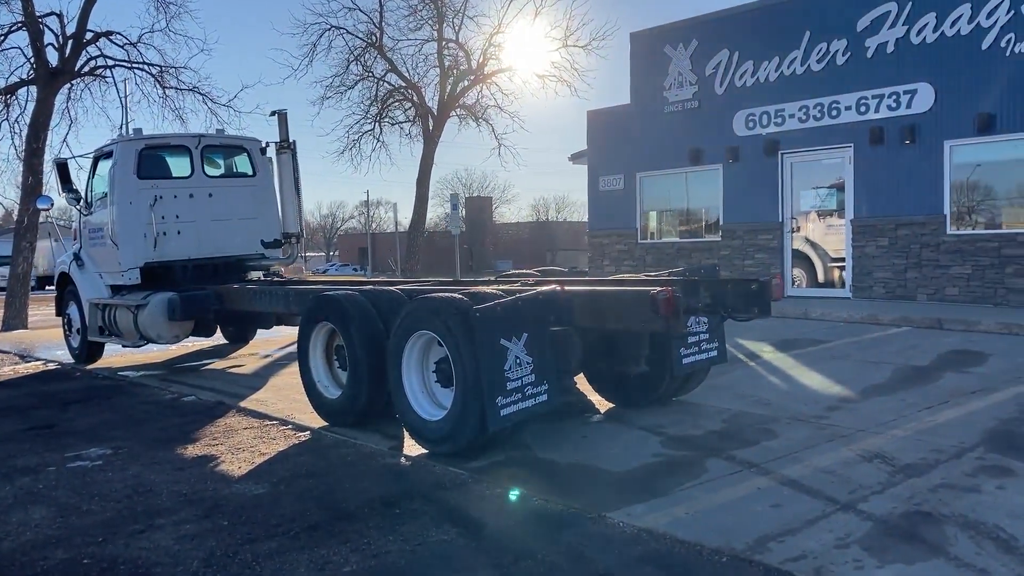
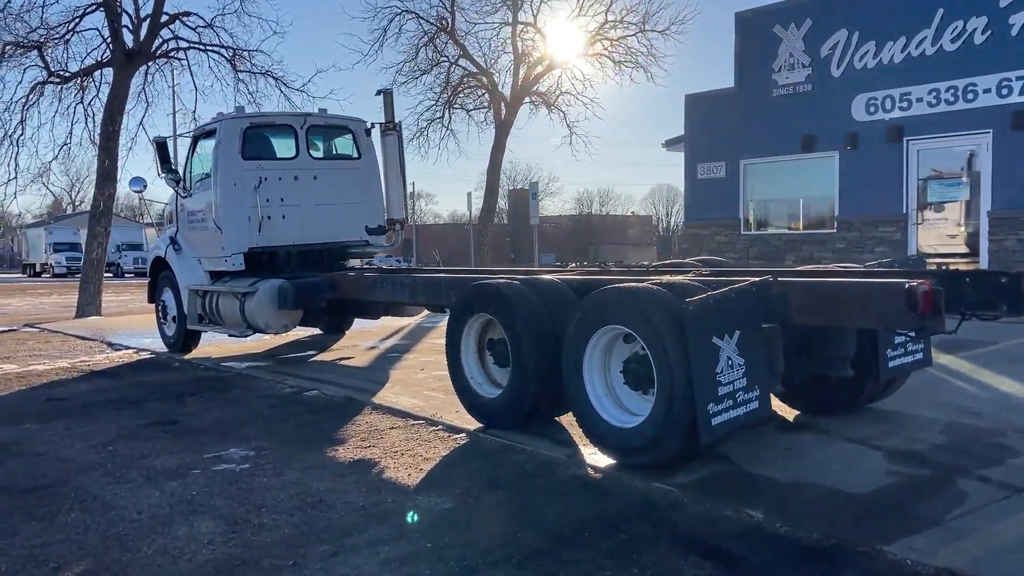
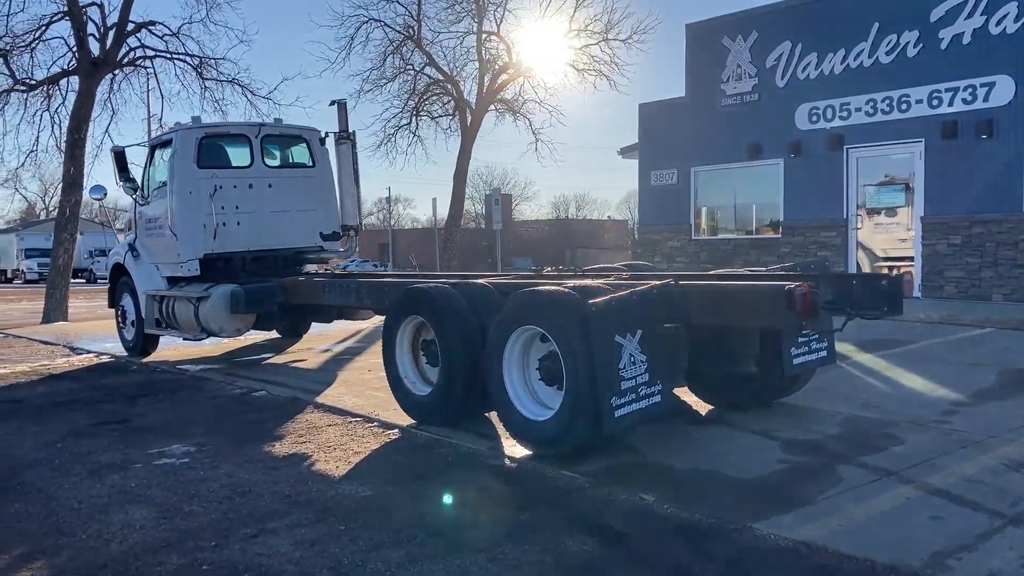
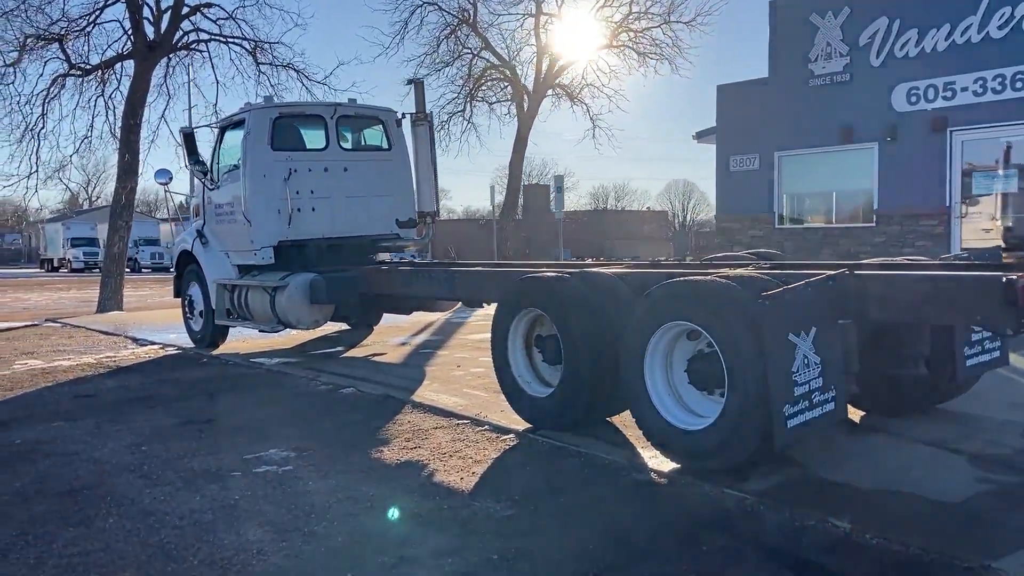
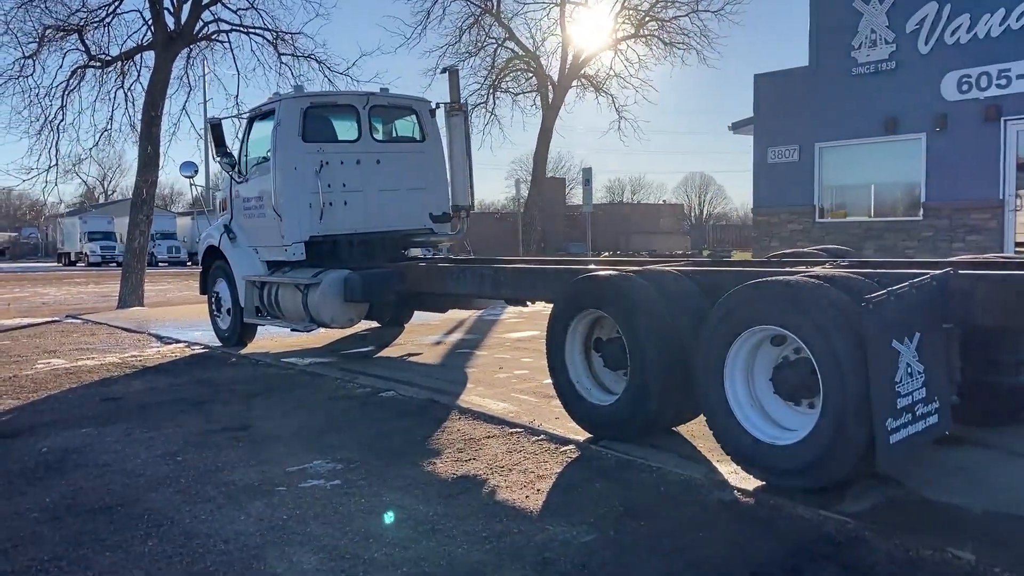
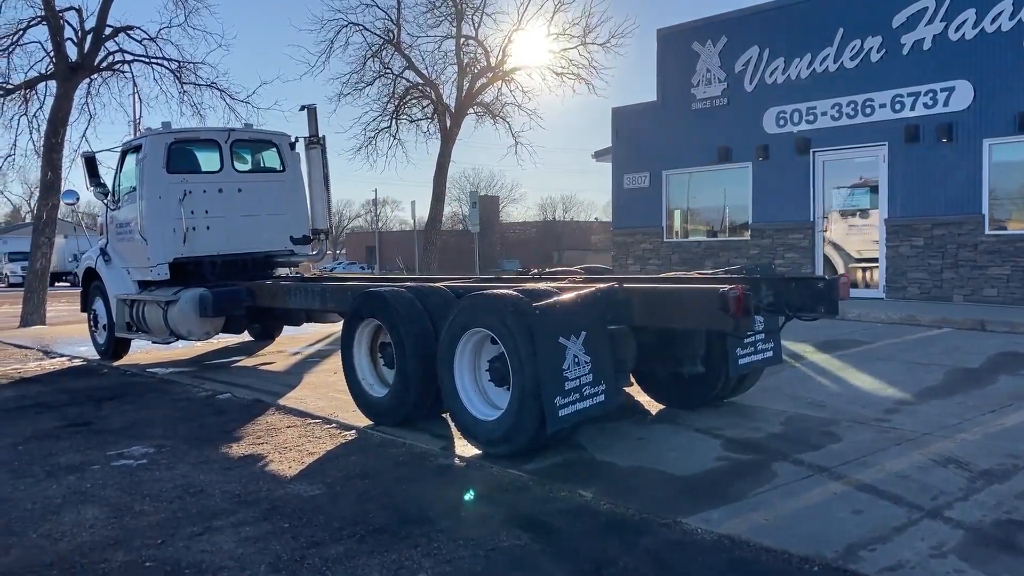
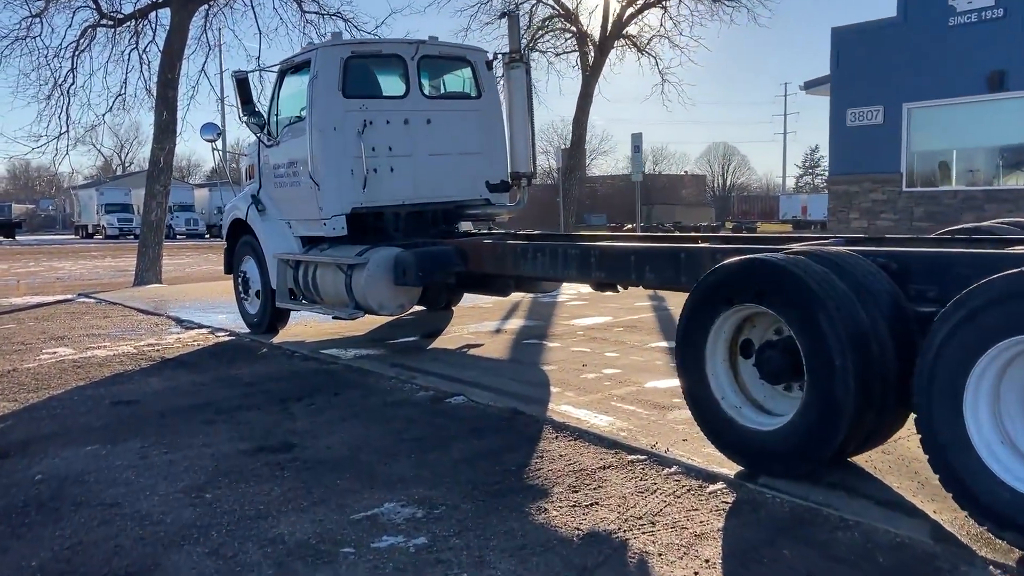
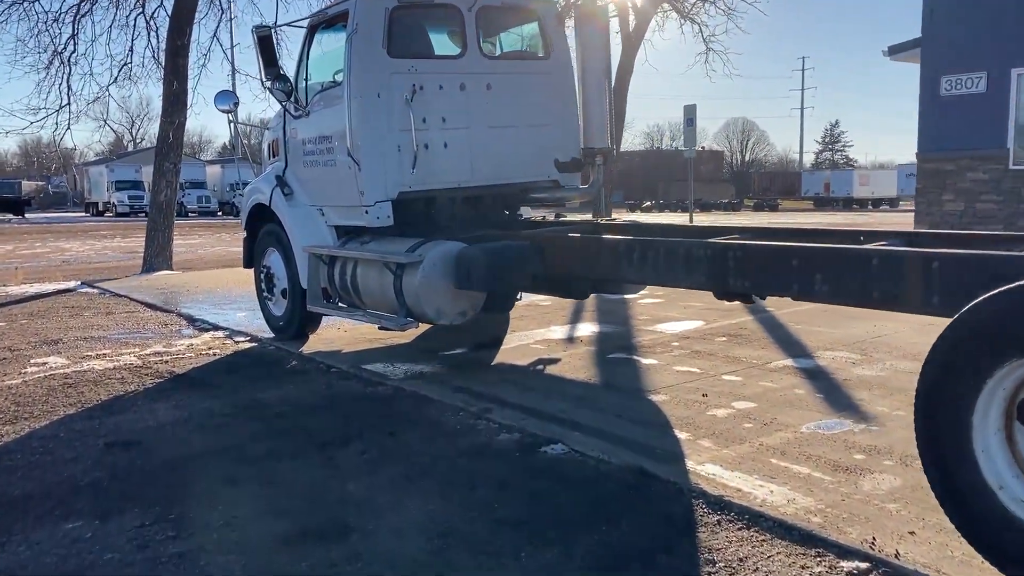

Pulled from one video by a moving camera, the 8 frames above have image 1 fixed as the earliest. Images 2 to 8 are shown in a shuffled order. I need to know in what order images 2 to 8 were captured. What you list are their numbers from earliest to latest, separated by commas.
6, 3, 2, 4, 5, 7, 8
